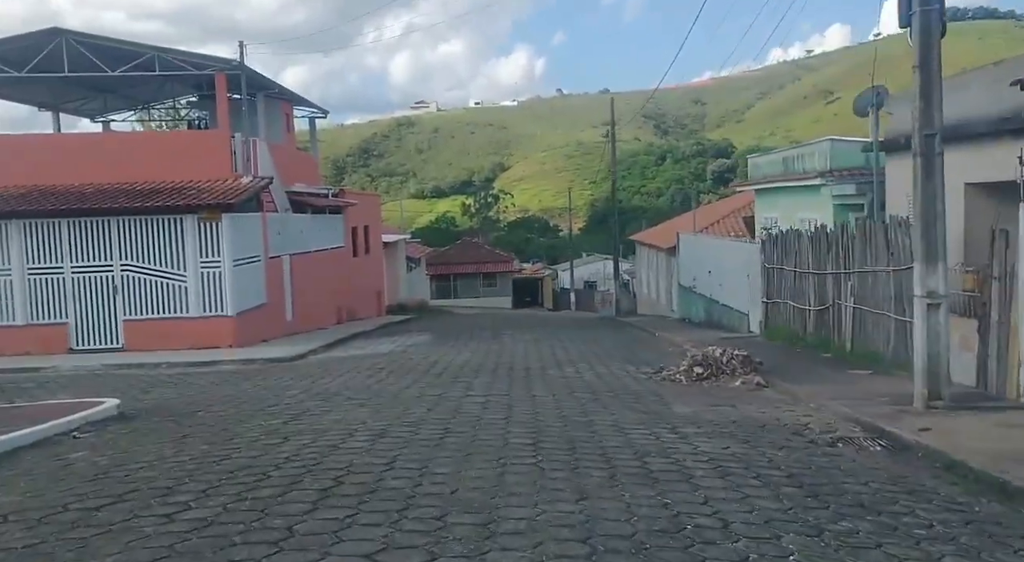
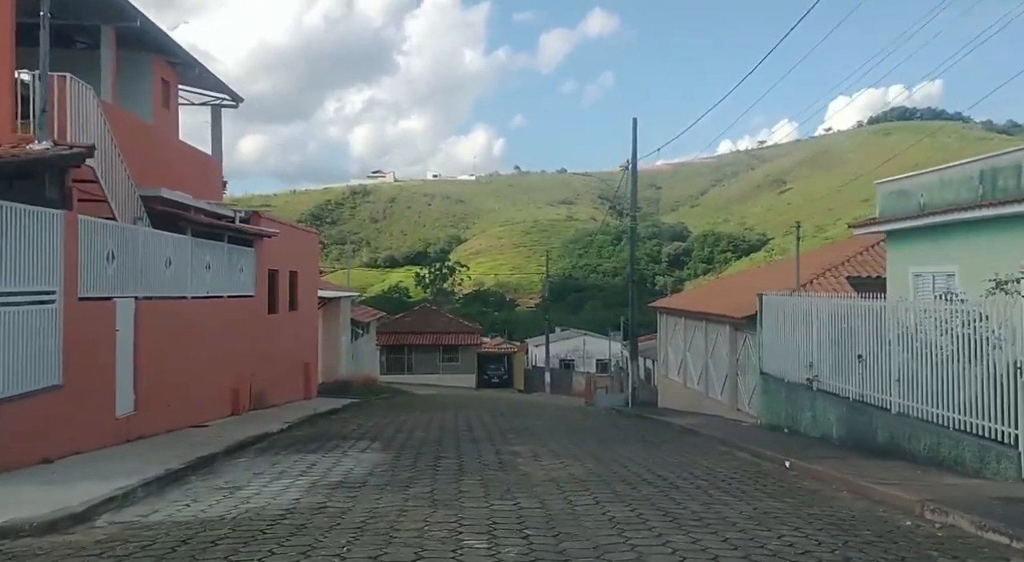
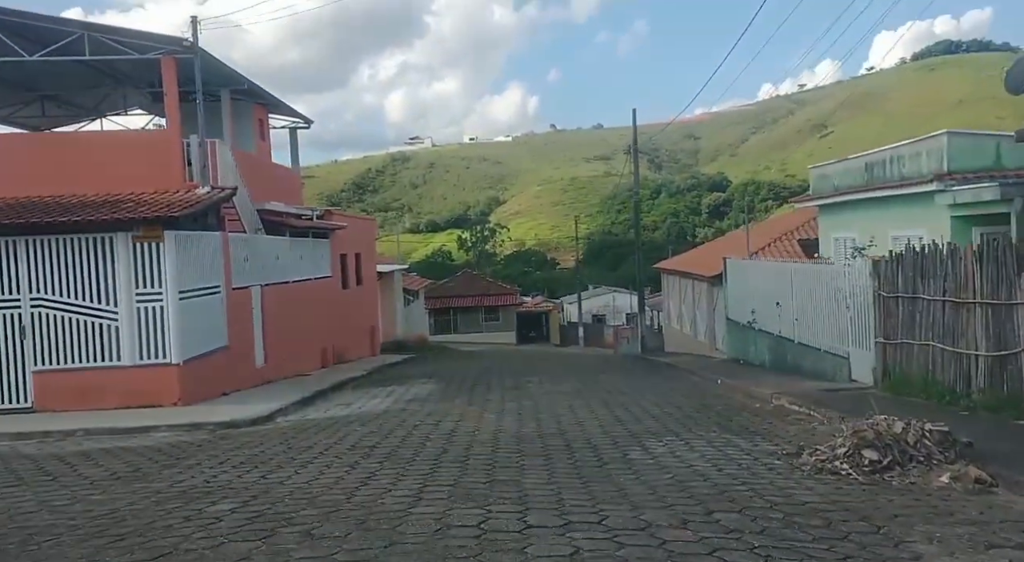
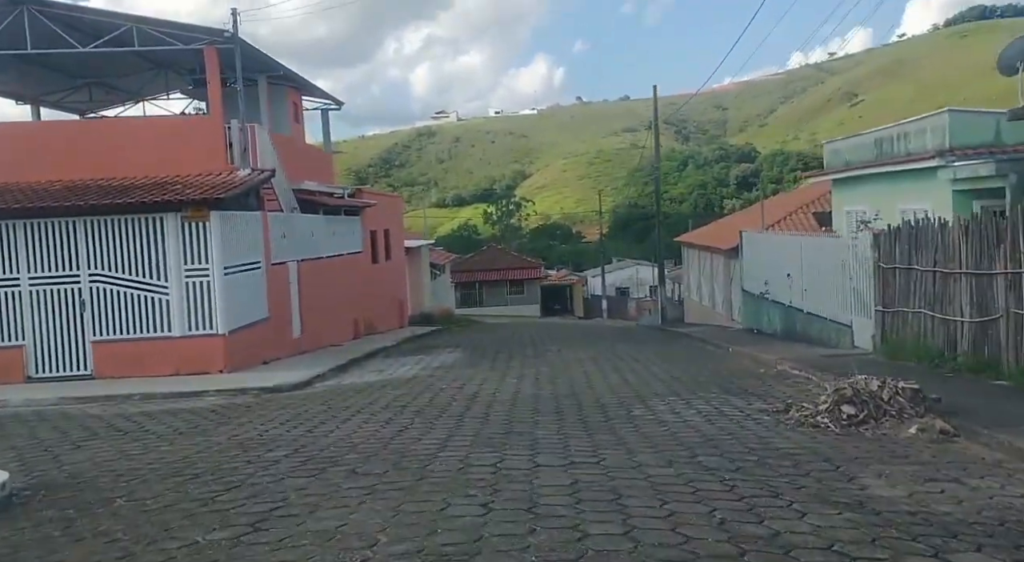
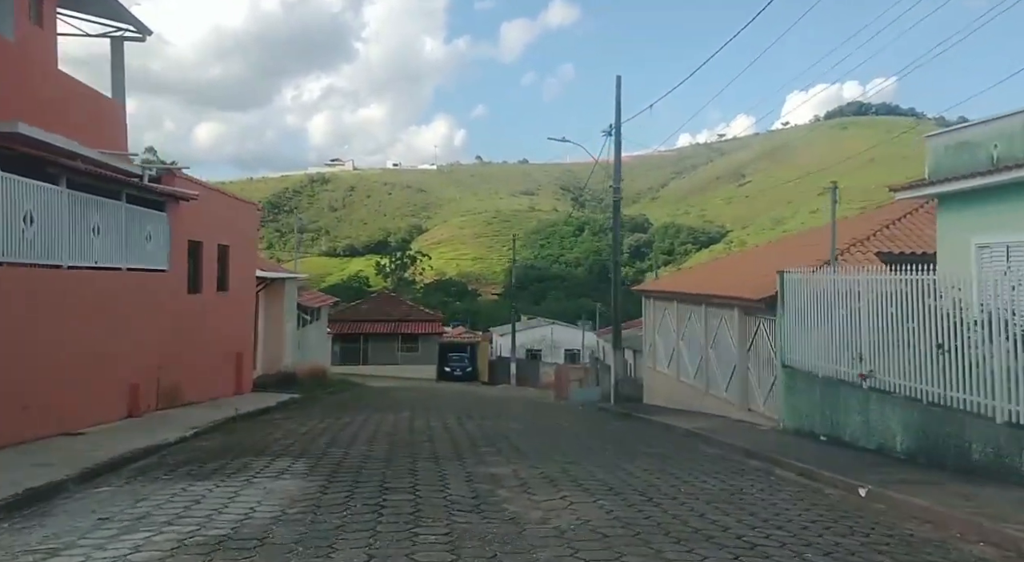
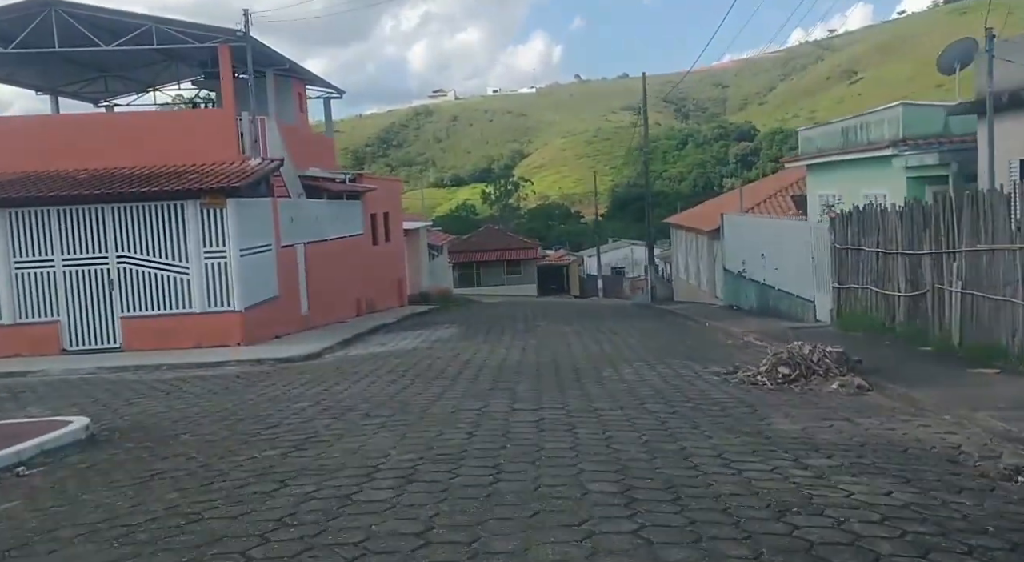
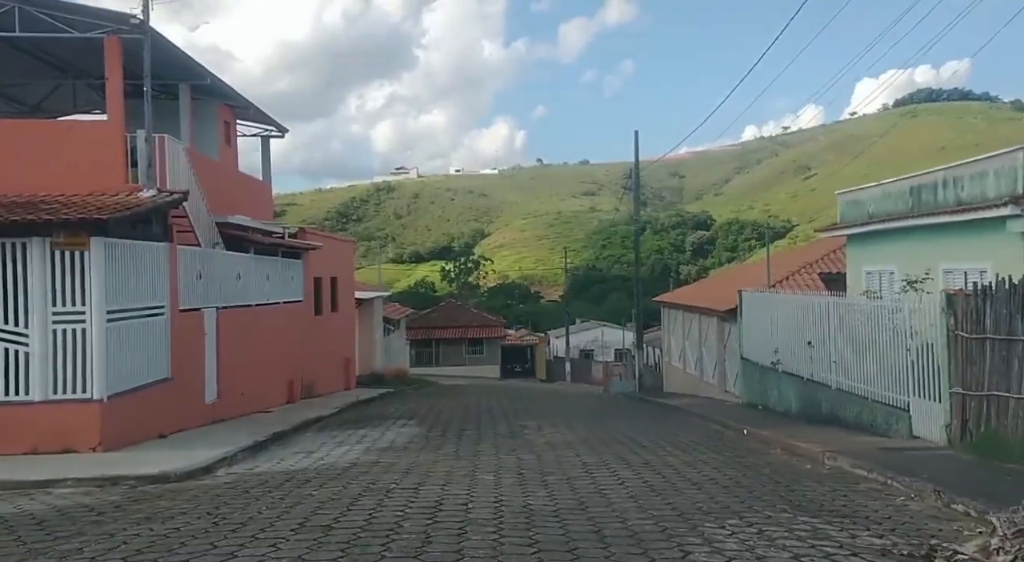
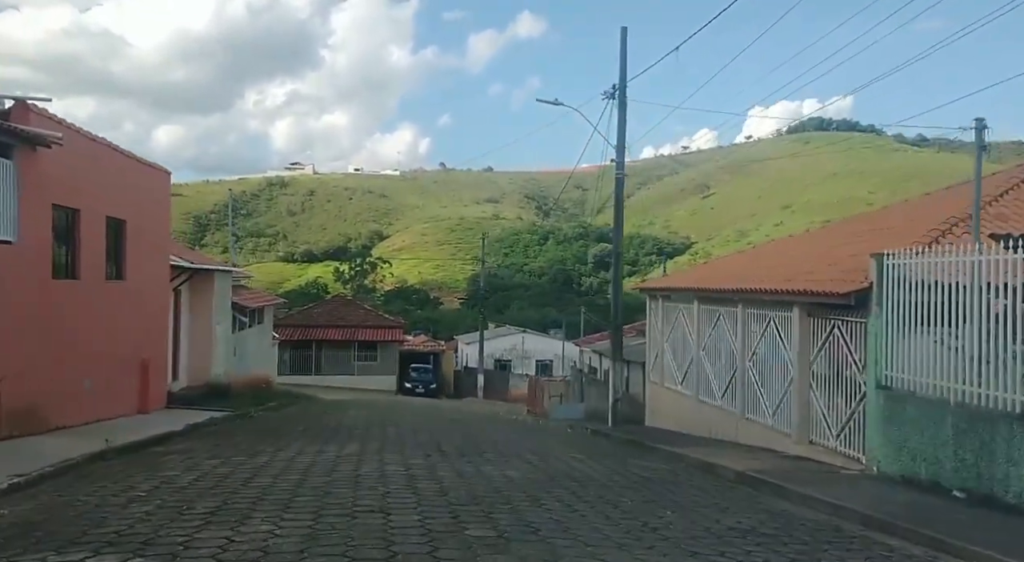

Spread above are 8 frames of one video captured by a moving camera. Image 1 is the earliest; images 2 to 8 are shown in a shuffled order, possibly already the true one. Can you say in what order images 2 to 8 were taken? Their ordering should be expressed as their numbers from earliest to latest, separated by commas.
6, 4, 3, 7, 2, 5, 8
